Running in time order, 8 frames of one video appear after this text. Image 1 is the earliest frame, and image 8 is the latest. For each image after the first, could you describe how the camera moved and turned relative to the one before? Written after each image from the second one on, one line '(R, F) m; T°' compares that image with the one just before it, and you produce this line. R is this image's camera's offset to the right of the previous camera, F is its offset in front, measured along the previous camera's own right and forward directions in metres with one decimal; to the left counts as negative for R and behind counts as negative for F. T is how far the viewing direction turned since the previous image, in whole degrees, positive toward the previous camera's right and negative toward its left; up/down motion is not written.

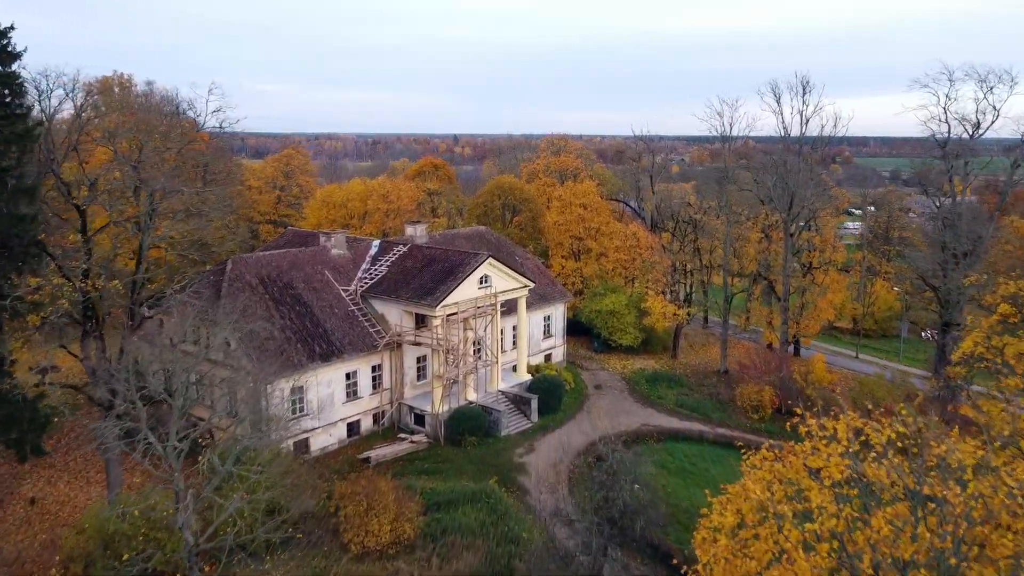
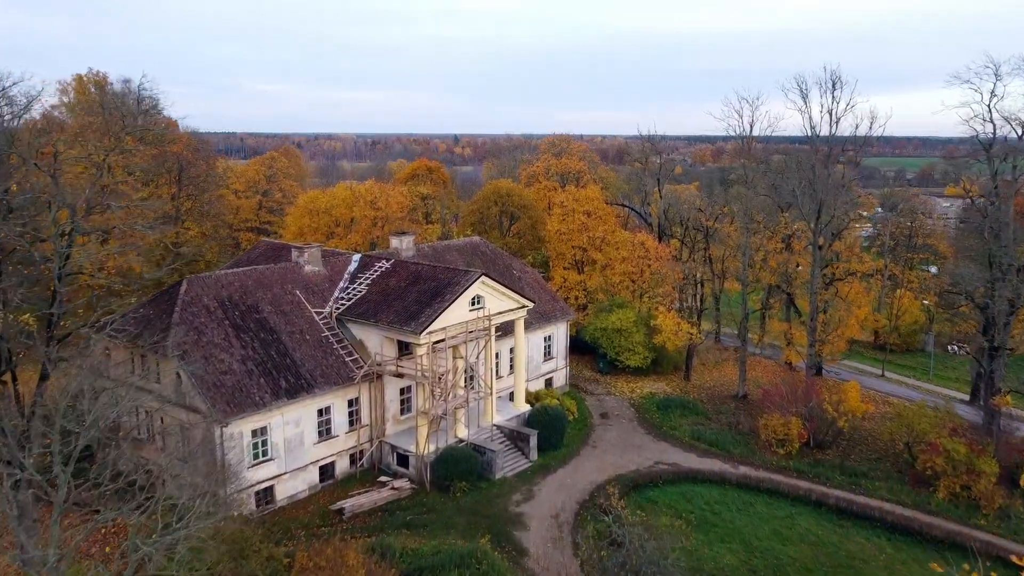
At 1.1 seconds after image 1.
(+0.2, +3.4) m; 0°
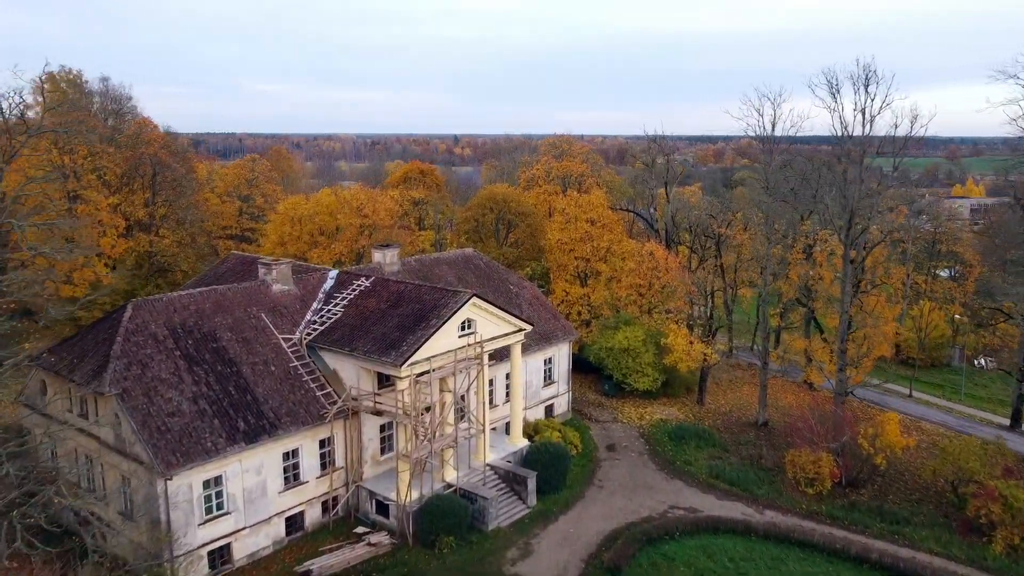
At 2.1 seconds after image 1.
(+0.1, +3.1) m; 0°
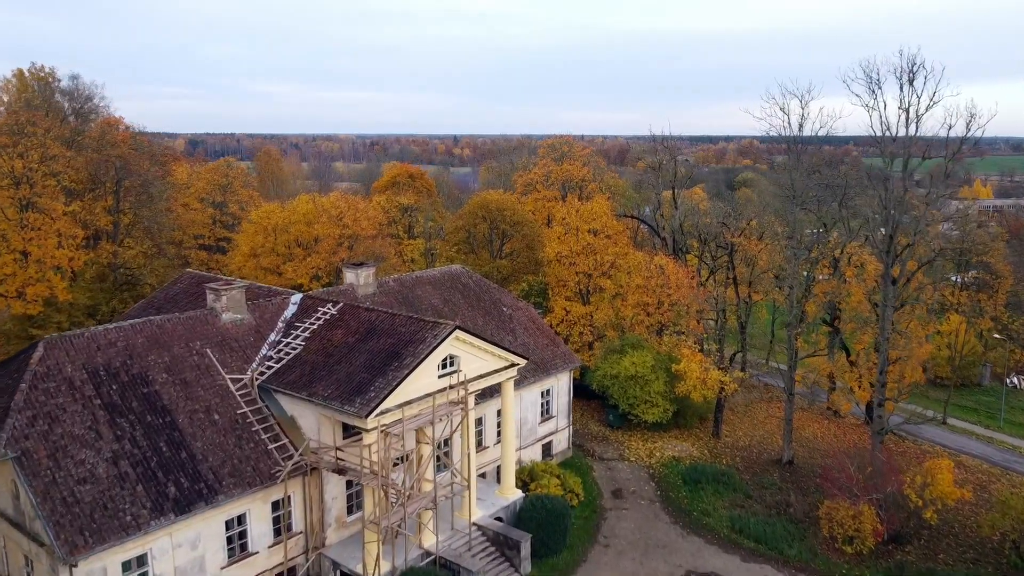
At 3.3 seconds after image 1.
(+0.2, +3.4) m; 0°
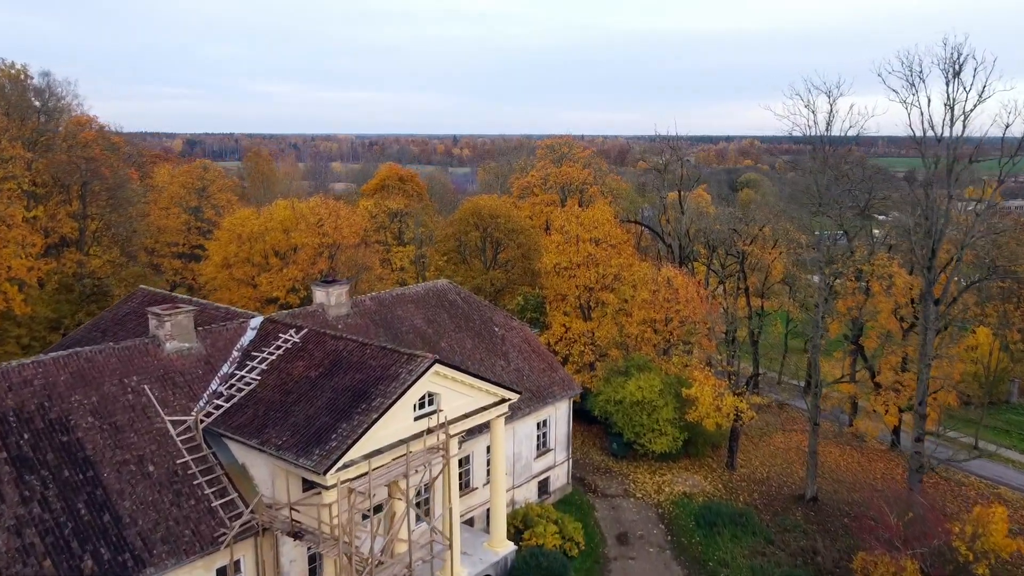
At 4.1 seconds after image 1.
(+0.2, +2.7) m; 0°
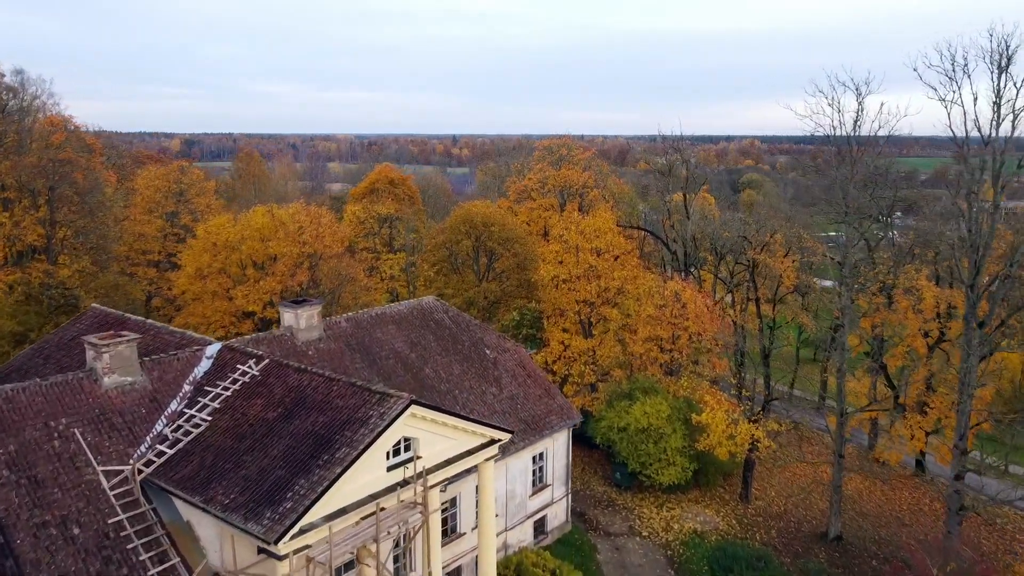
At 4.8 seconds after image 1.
(+0.2, +2.3) m; 0°
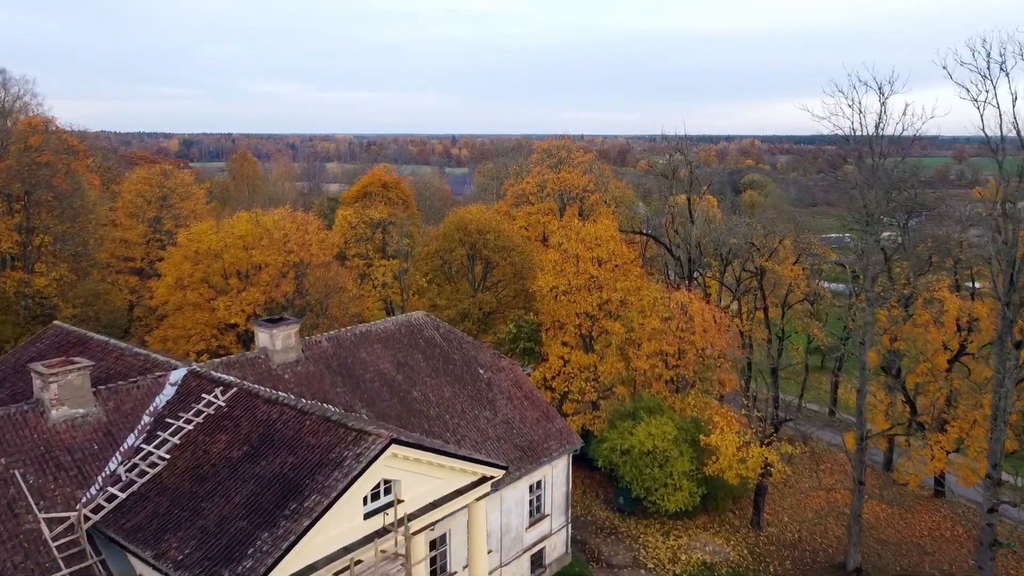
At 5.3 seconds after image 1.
(+0.1, +1.5) m; 0°
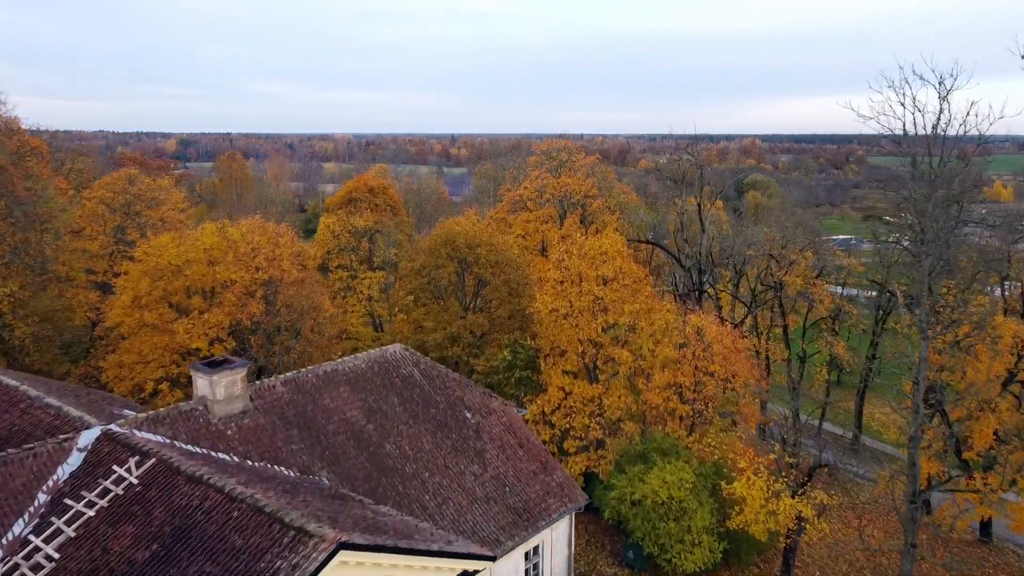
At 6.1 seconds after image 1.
(+0.2, +2.9) m; 0°
